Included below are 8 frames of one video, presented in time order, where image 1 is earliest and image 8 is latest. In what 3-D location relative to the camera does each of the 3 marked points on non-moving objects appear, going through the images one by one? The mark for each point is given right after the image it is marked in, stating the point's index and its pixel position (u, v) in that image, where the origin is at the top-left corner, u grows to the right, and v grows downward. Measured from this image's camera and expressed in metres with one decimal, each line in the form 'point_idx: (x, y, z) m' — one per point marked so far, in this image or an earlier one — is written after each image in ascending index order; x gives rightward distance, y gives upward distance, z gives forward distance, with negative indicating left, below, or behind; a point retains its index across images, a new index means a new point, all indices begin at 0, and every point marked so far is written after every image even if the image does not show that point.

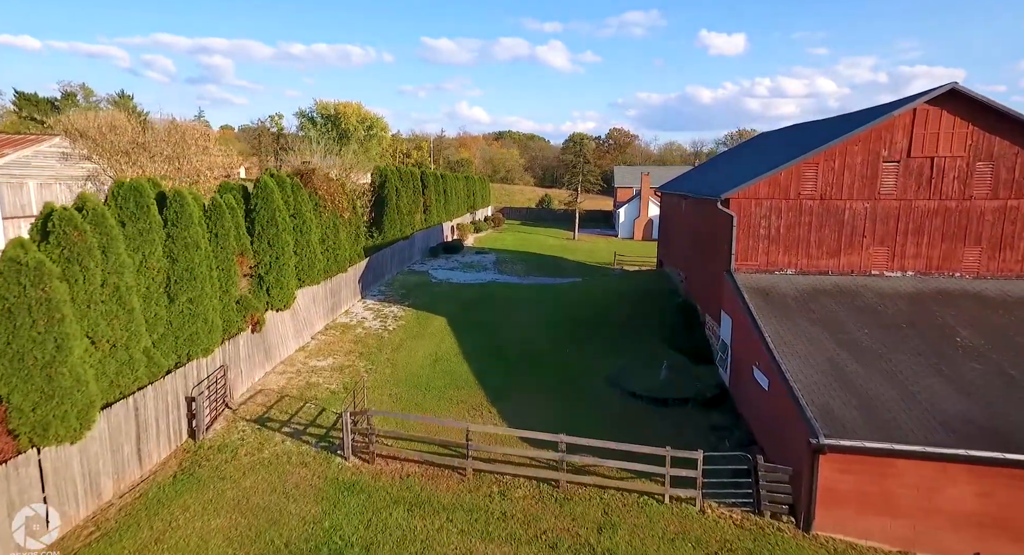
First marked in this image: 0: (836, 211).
0: (+8.1, +1.7, +15.0) m
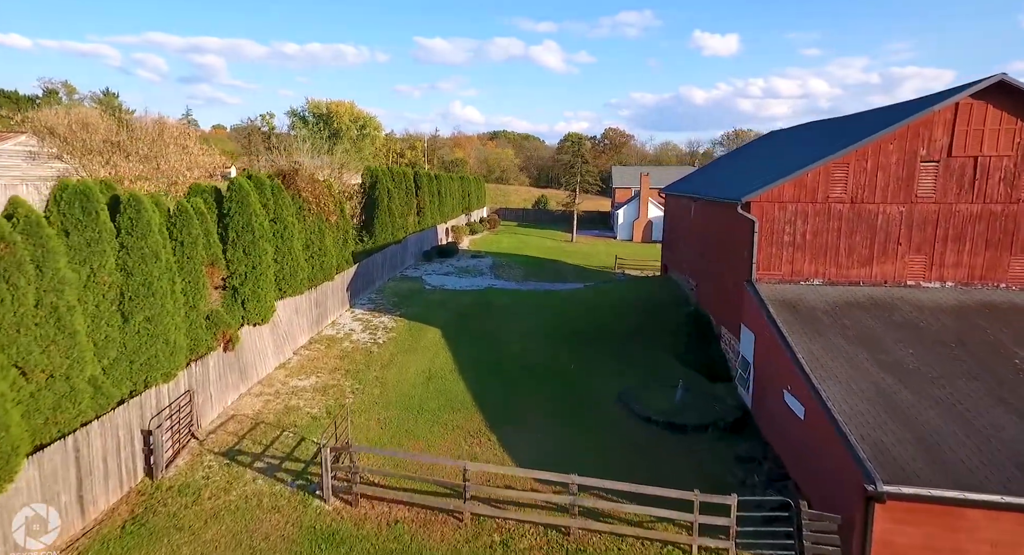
0: (+8.1, +1.4, +13.7) m
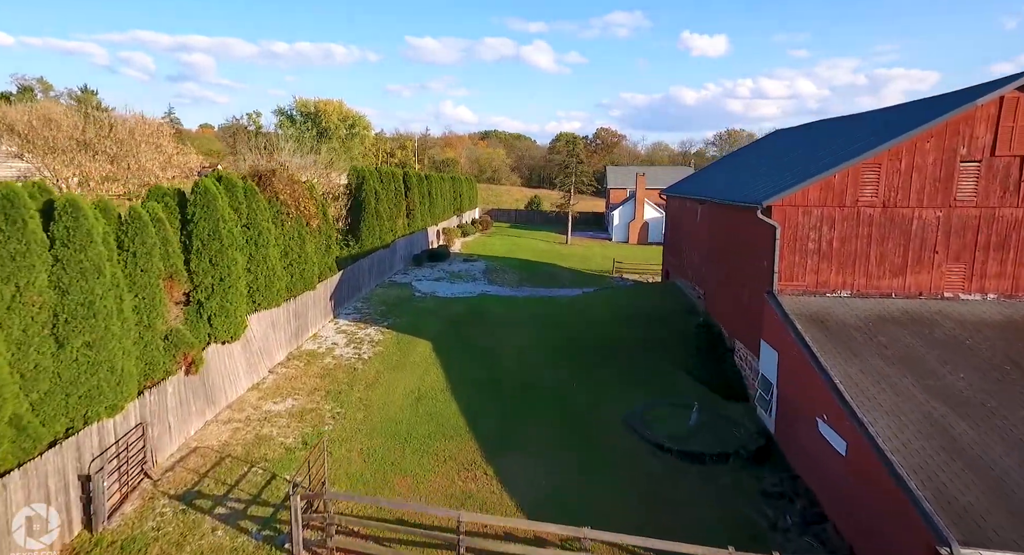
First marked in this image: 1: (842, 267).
0: (+8.0, +1.2, +12.5) m
1: (+7.0, +0.2, +12.8) m
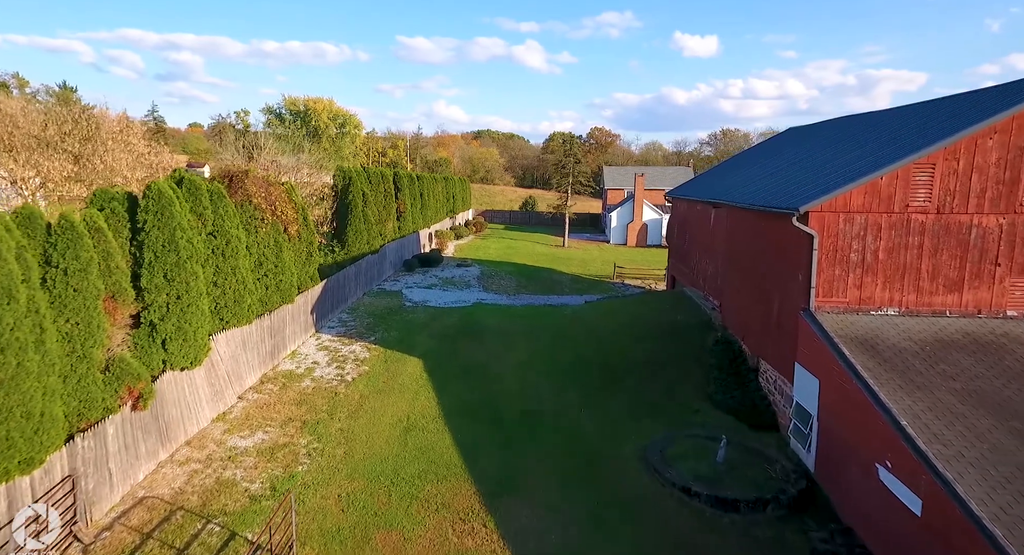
0: (+8.1, +0.9, +10.9) m
1: (+7.1, -0.1, +11.3) m
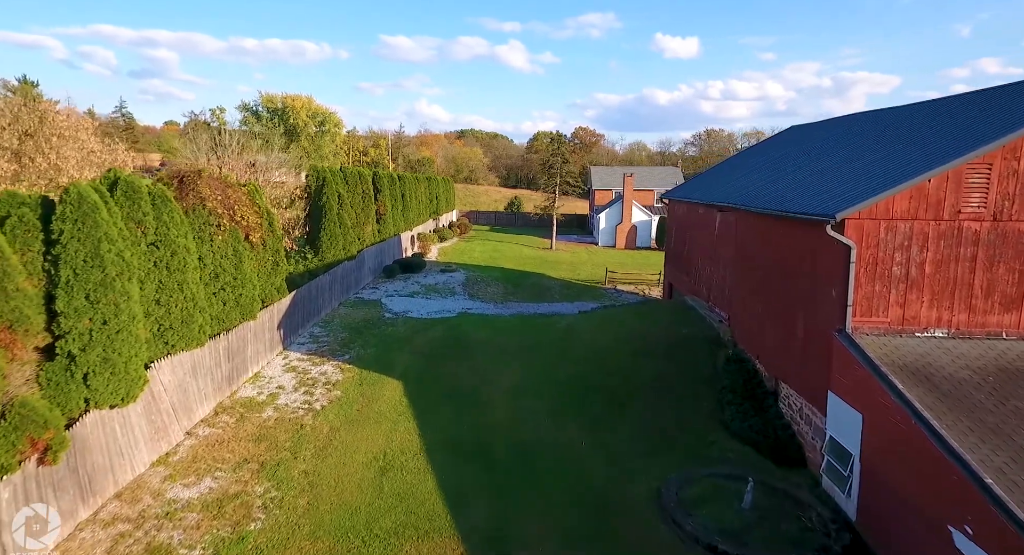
0: (+8.0, +0.6, +9.5) m
1: (+6.9, -0.4, +9.8) m
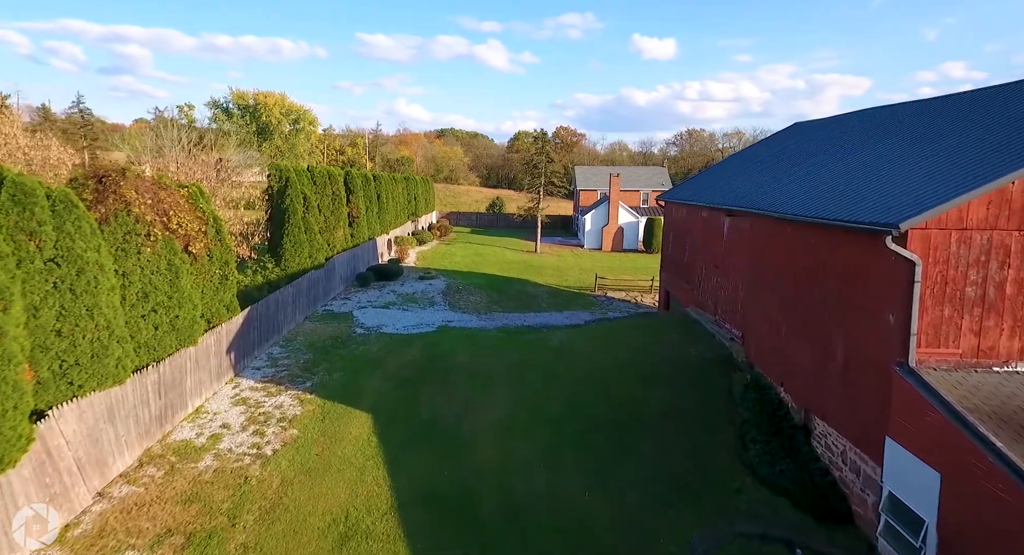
0: (+7.8, +0.3, +7.8) m
1: (+6.8, -0.7, +8.1) m
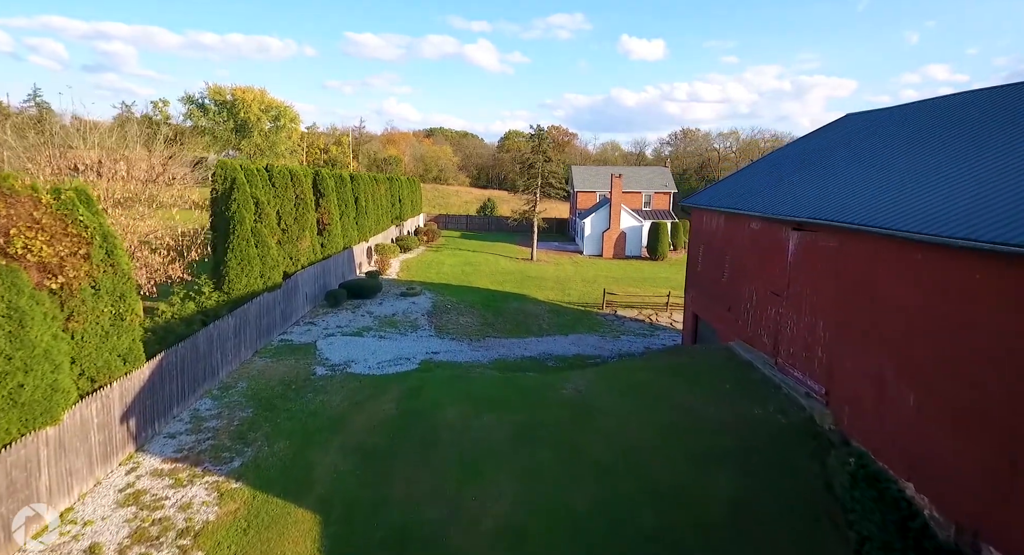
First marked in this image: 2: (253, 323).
0: (+8.0, -0.3, +4.2) m
1: (+7.0, -1.3, +4.4) m
2: (-6.7, -1.2, +15.6) m
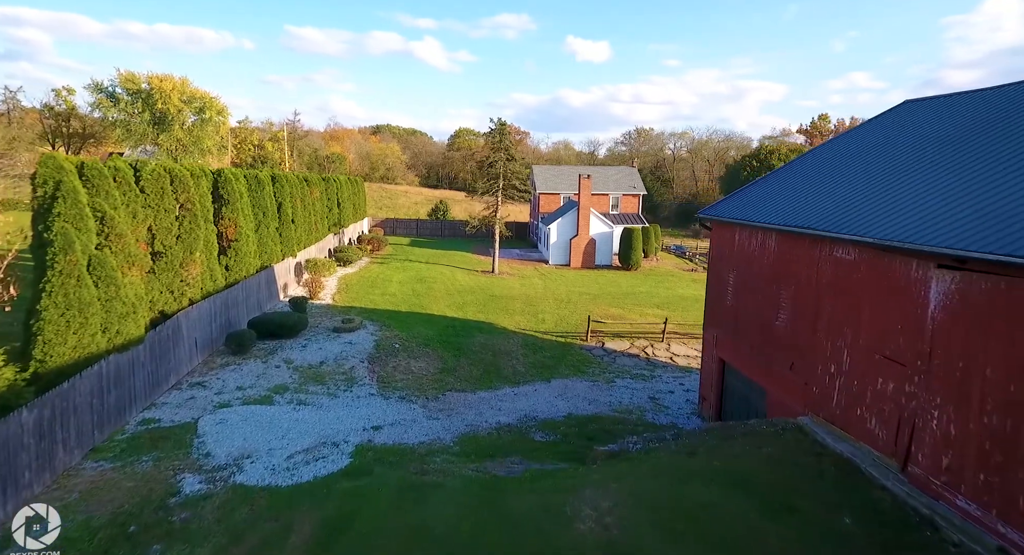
0: (+8.5, -1.1, -0.2) m
1: (+7.5, -2.1, 0.0) m
2: (-7.1, -2.2, +10.0) m
